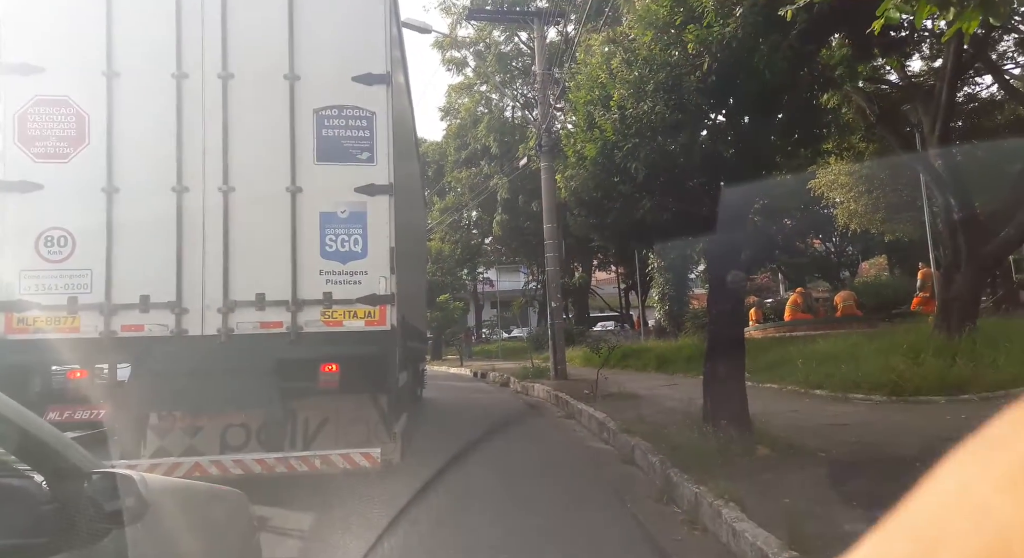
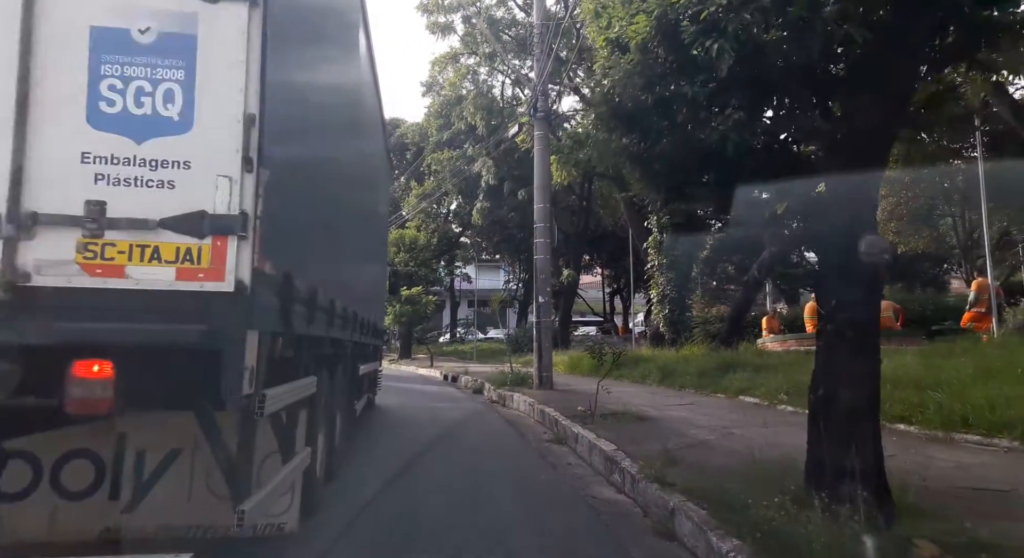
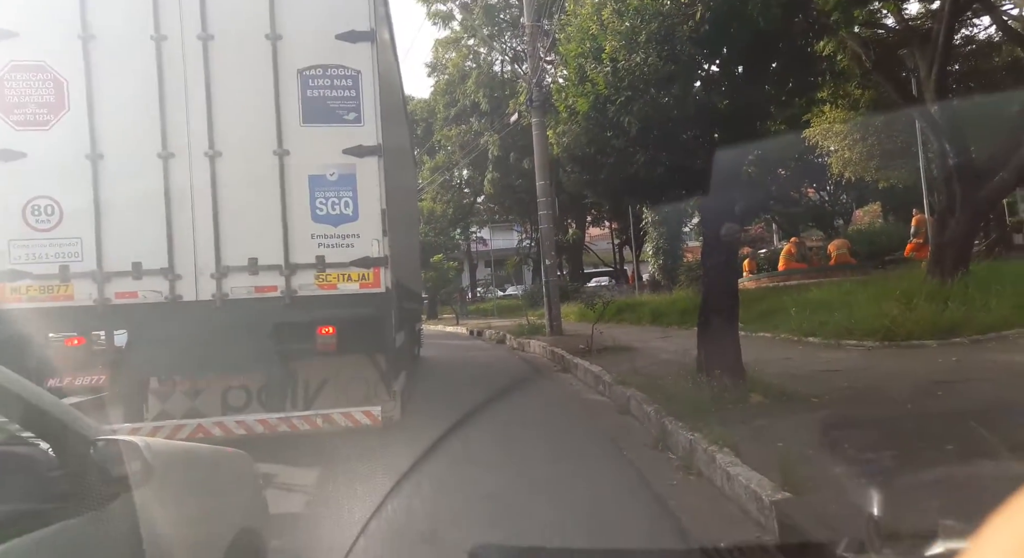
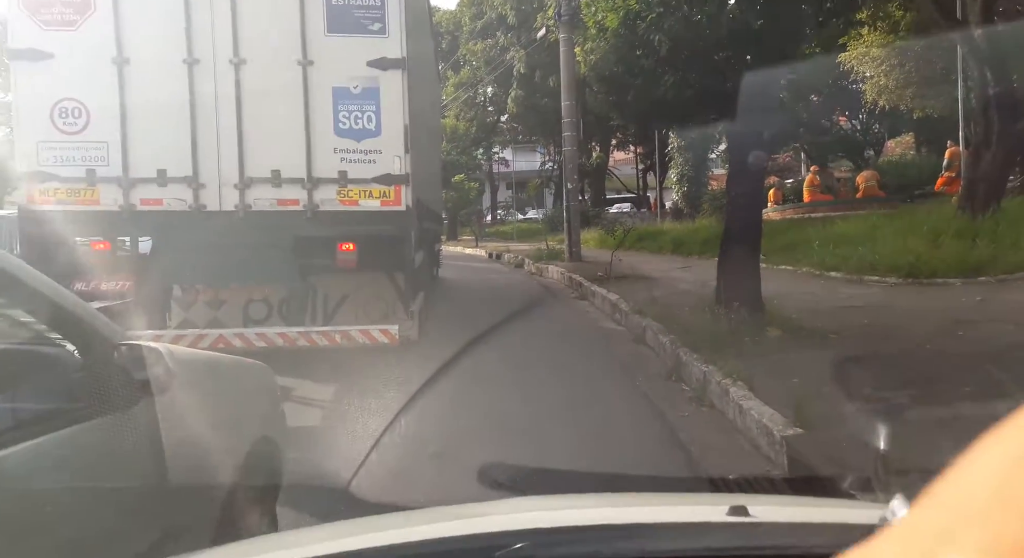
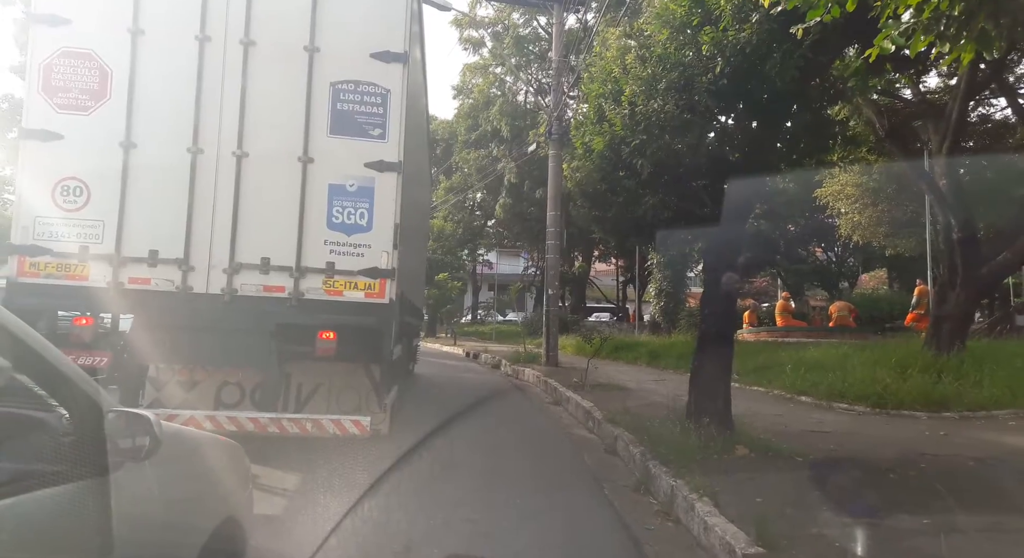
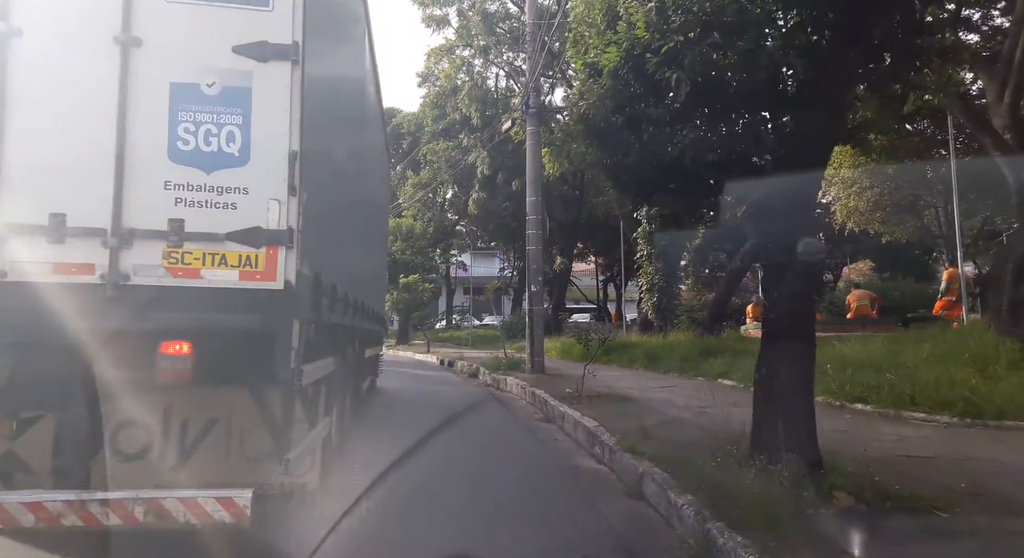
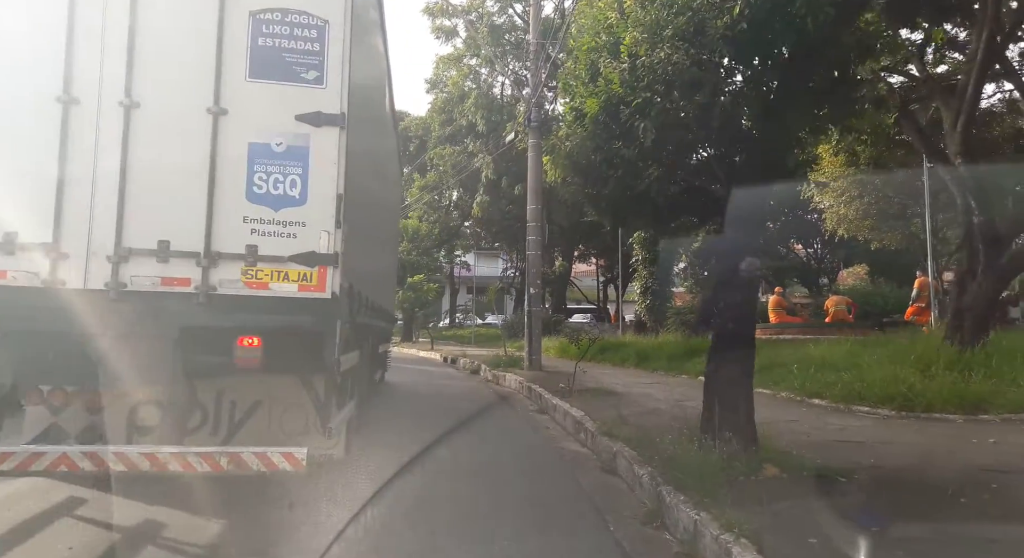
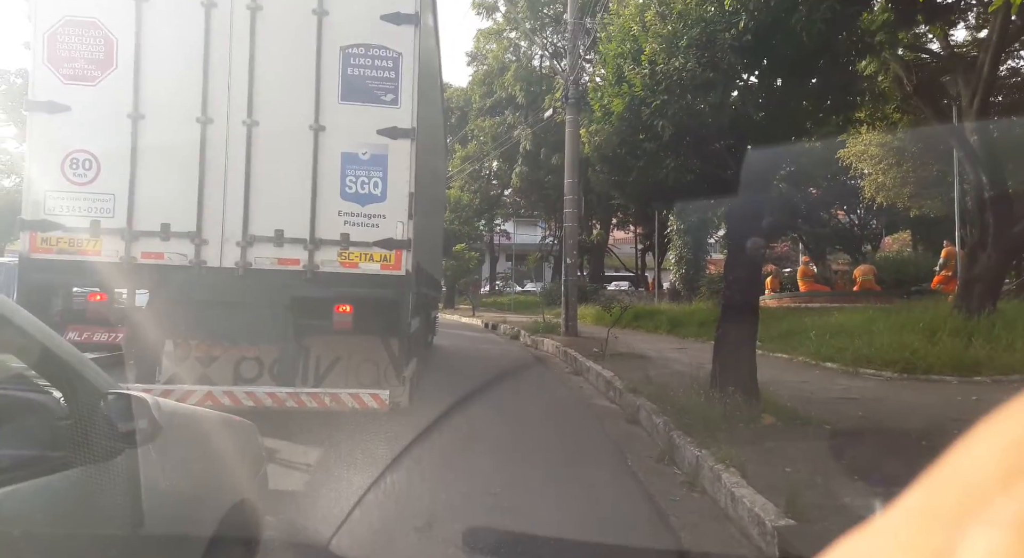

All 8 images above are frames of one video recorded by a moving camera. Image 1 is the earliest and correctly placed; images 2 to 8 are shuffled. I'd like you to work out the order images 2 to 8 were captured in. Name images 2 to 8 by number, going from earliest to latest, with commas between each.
3, 4, 8, 5, 7, 6, 2
